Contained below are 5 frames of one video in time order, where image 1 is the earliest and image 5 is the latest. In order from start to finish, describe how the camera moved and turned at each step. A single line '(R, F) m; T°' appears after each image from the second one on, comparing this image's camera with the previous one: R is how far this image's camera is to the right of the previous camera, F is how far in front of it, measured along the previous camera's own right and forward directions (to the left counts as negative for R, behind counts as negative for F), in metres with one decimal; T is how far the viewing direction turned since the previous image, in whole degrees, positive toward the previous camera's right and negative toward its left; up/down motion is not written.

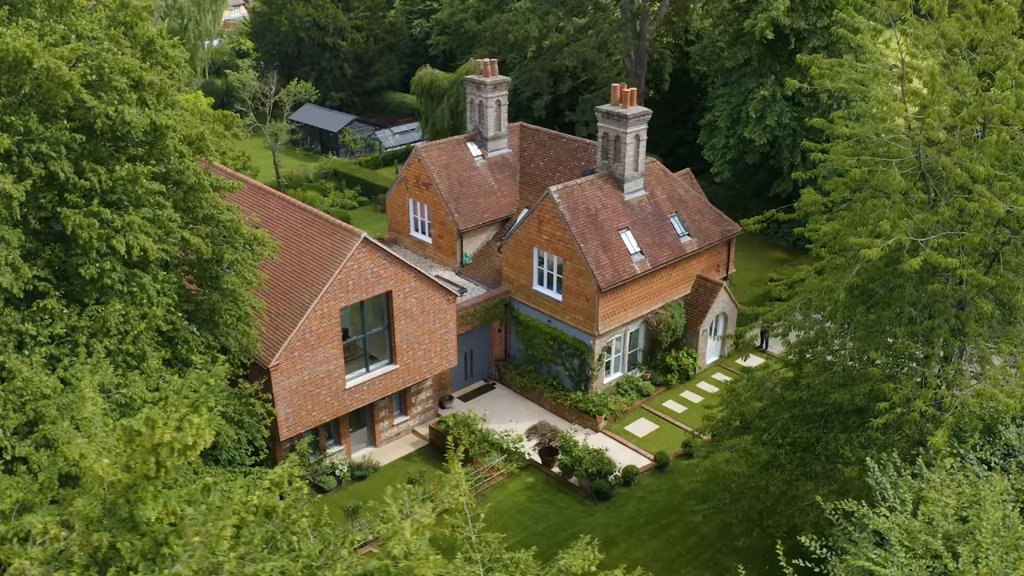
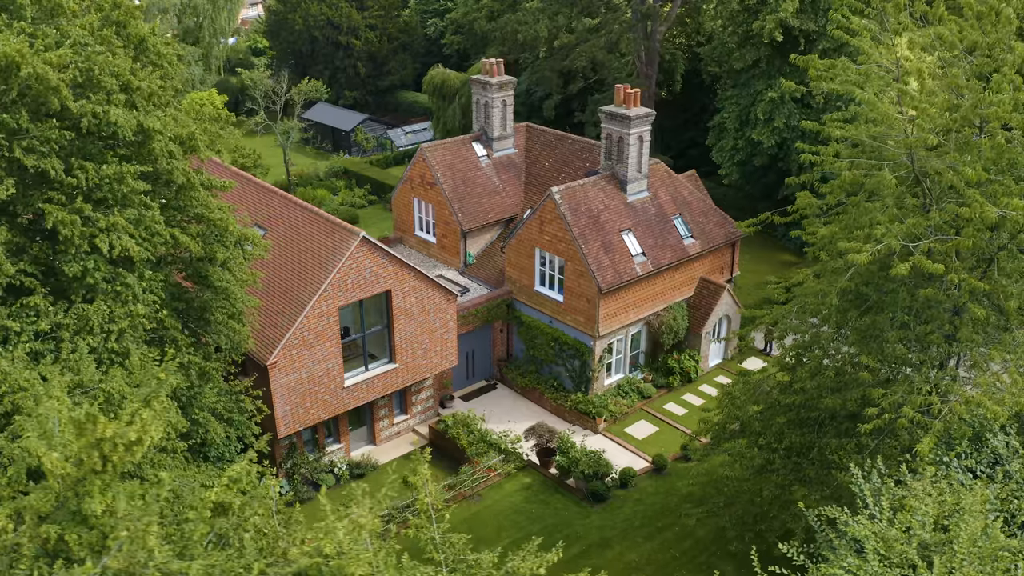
(+0.5, 0.0) m; -1°
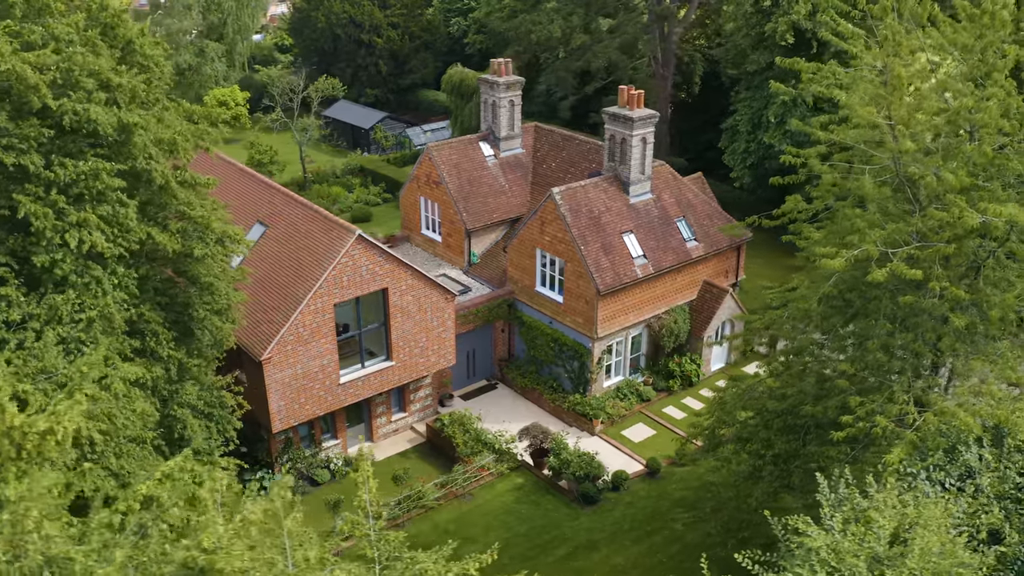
(+0.9, 0.0) m; -2°
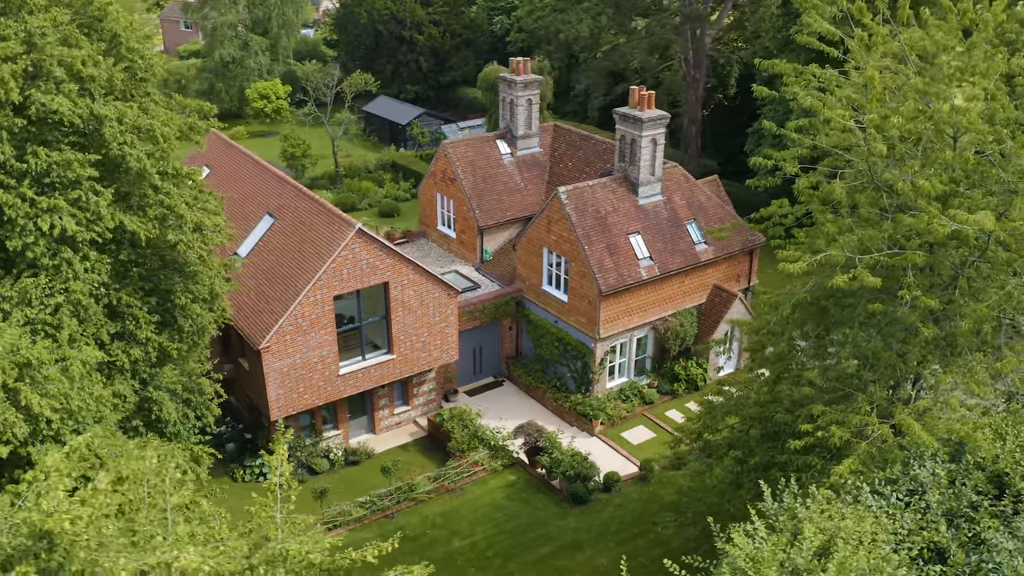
(+1.5, 0.0) m; -3°
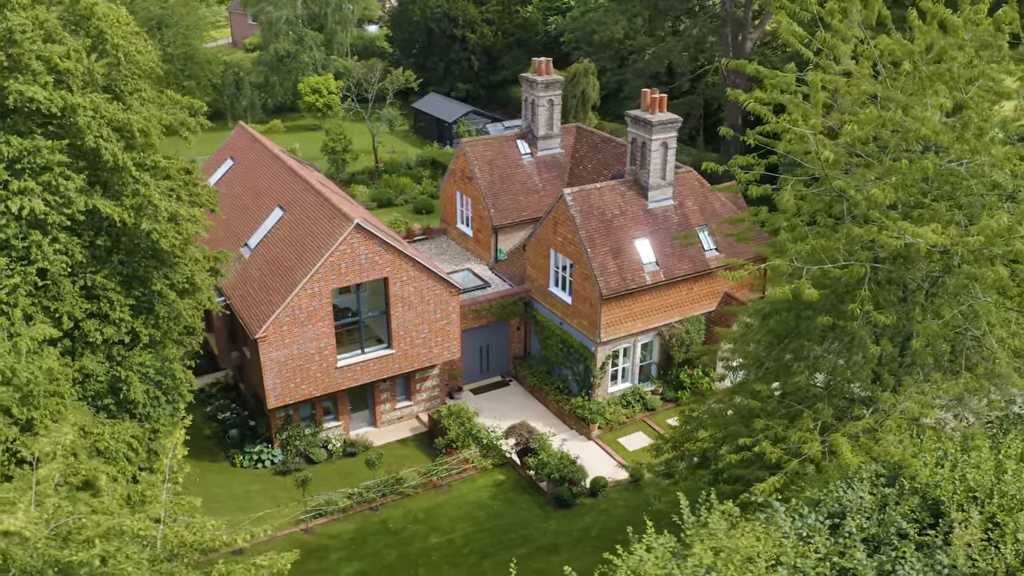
(+2.0, 0.0) m; -4°
